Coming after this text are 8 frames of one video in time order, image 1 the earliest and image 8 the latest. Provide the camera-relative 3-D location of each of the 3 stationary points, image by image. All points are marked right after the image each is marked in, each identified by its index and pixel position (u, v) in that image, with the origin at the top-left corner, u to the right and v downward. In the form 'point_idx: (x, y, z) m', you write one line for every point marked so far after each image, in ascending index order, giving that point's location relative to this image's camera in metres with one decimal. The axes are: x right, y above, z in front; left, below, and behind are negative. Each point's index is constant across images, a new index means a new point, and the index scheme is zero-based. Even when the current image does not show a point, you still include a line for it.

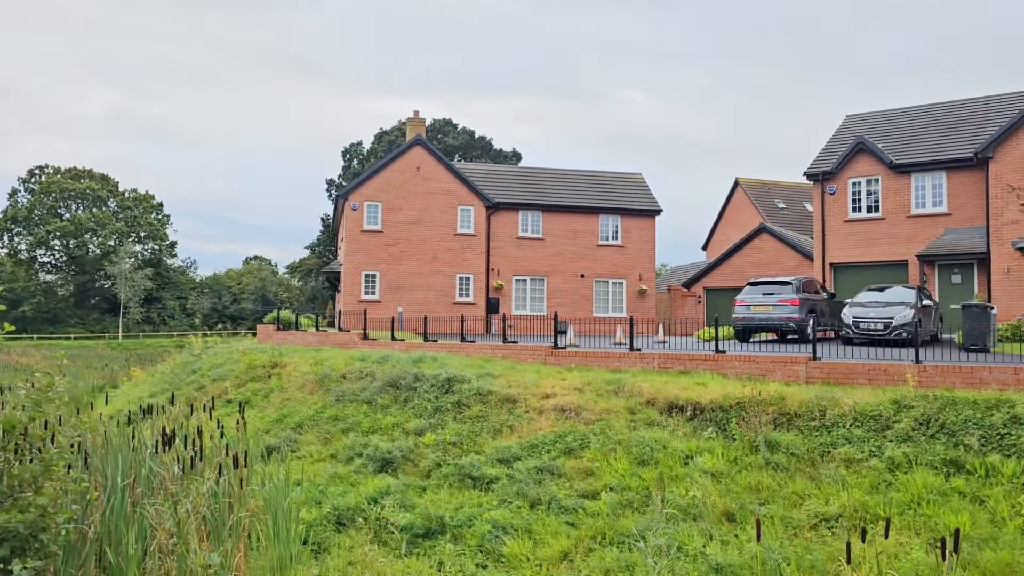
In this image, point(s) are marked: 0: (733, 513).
0: (+2.3, -2.4, +9.0) m
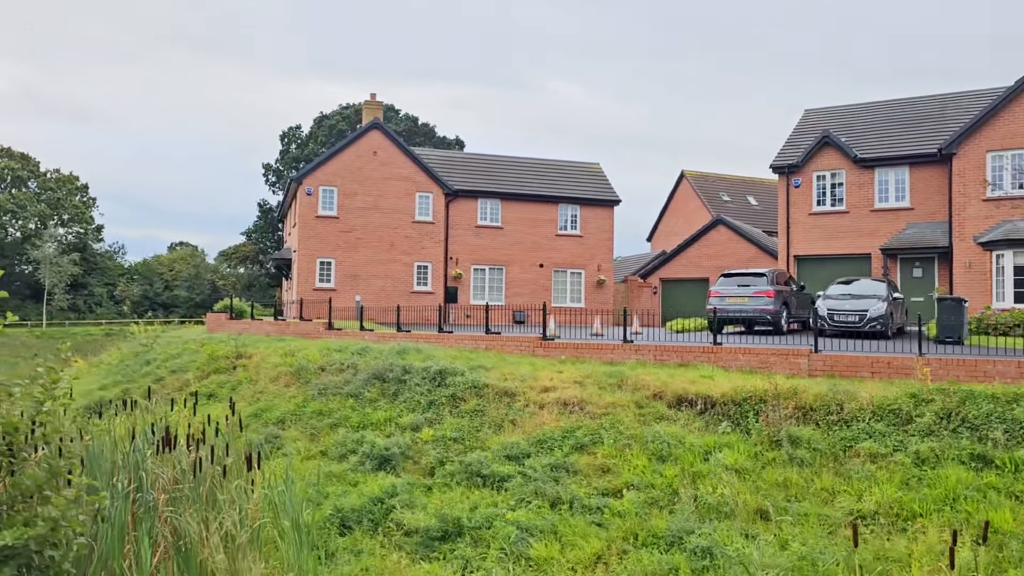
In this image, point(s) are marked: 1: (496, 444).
0: (+2.6, -2.3, +8.7) m
1: (-0.2, -2.0, +10.9) m
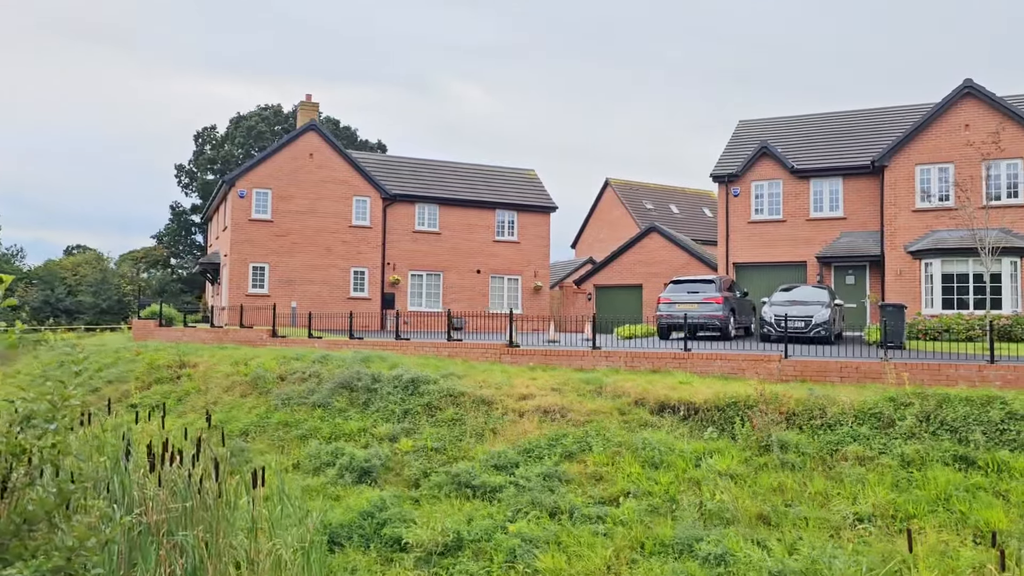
0: (+2.6, -2.4, +8.8) m
1: (-0.4, -2.1, +10.7) m
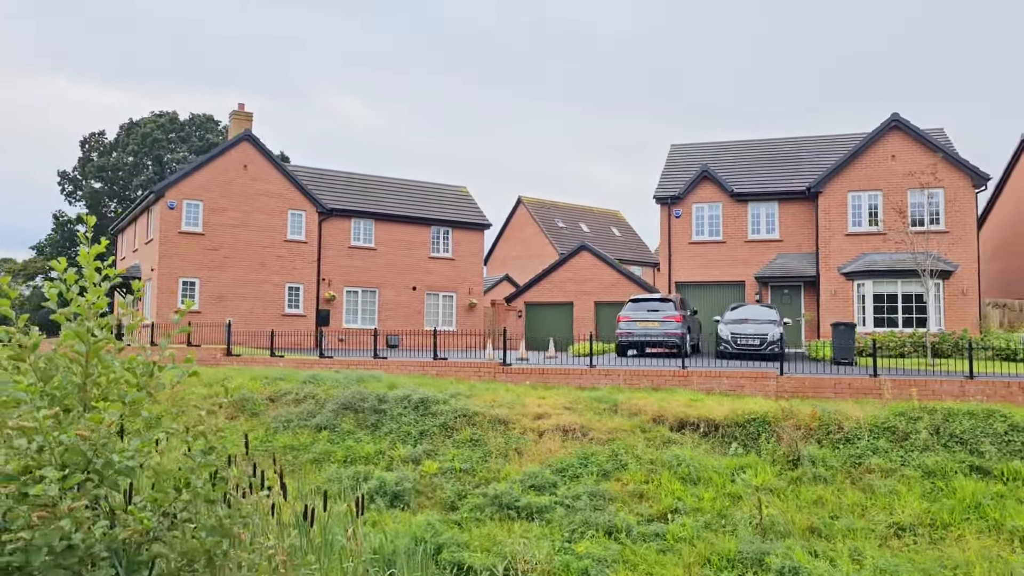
0: (+3.3, -2.6, +9.1) m
1: (+0.1, -2.3, +10.6) m
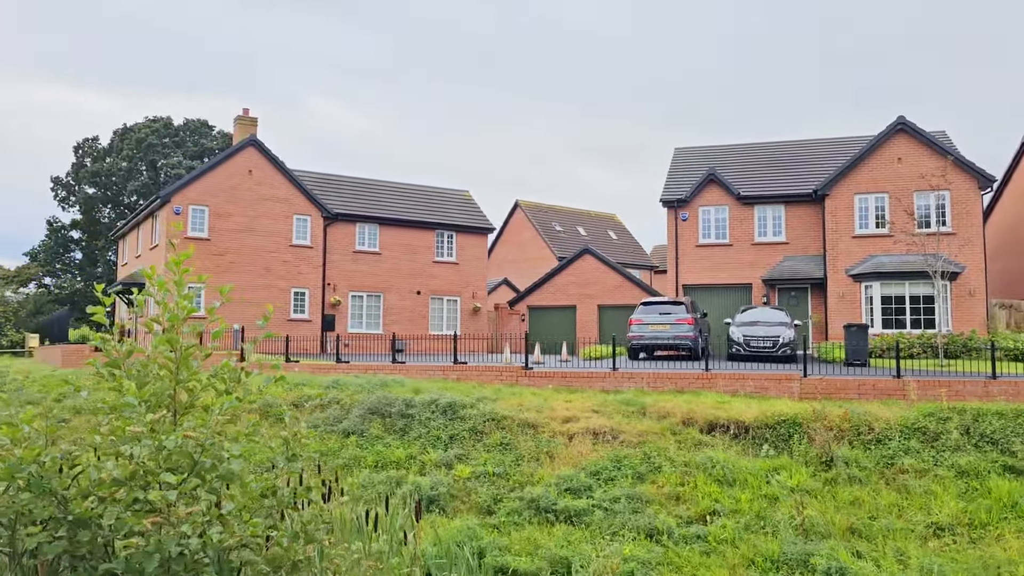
0: (+3.7, -2.6, +9.2) m
1: (+0.5, -2.4, +10.7) m
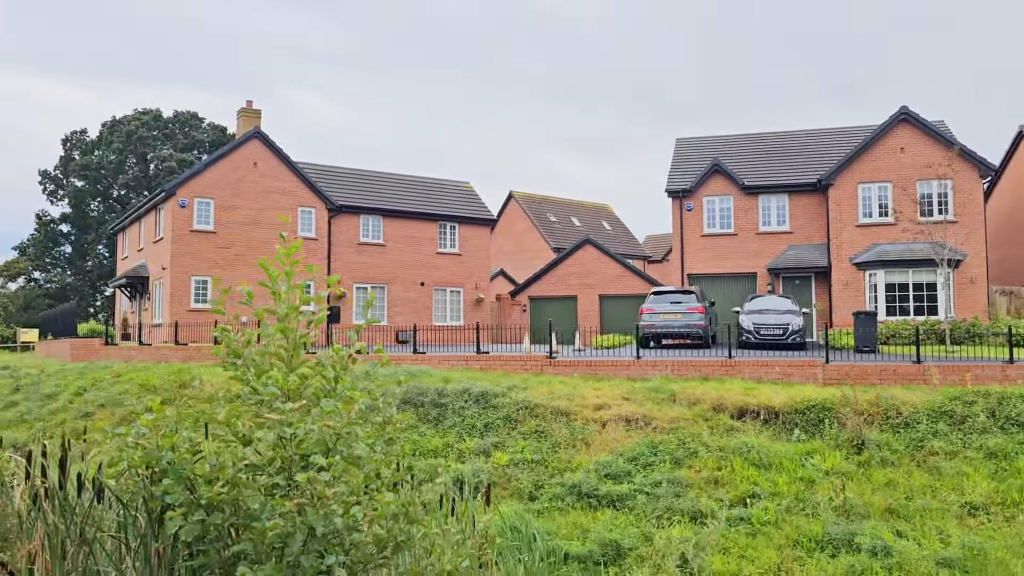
0: (+4.3, -2.5, +9.5) m
1: (+1.0, -2.3, +10.9) m
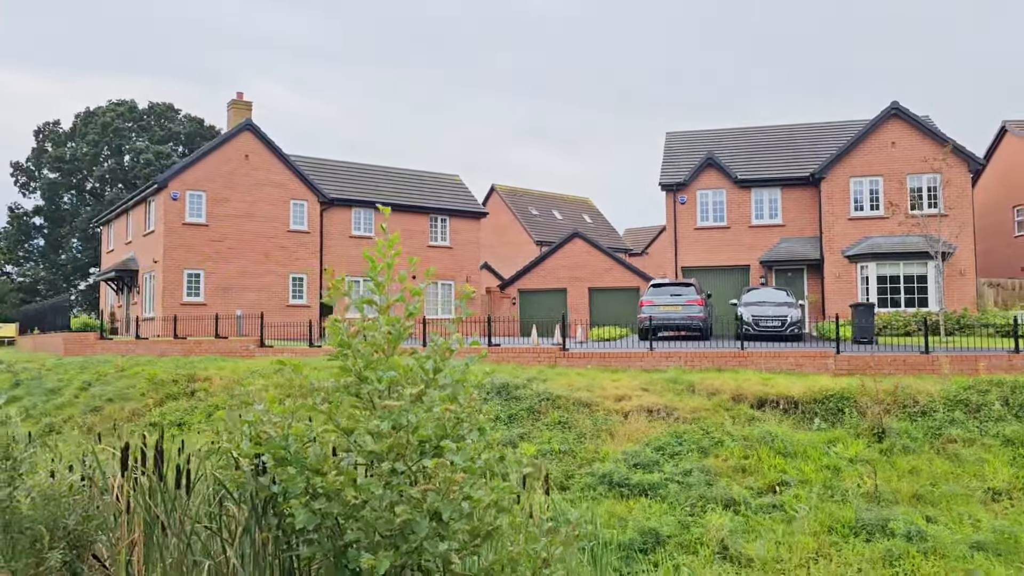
0: (+4.7, -2.4, +9.7) m
1: (+1.4, -2.2, +11.0) m
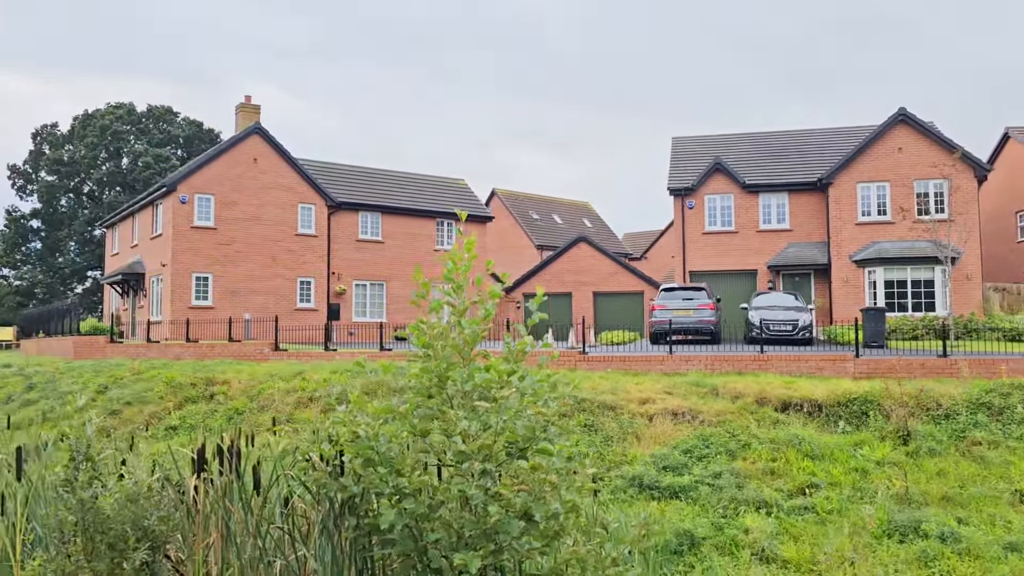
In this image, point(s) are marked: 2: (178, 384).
0: (+5.1, -2.4, +9.8) m
1: (+1.7, -2.2, +11.1) m
2: (-6.3, -1.8, +16.0) m
